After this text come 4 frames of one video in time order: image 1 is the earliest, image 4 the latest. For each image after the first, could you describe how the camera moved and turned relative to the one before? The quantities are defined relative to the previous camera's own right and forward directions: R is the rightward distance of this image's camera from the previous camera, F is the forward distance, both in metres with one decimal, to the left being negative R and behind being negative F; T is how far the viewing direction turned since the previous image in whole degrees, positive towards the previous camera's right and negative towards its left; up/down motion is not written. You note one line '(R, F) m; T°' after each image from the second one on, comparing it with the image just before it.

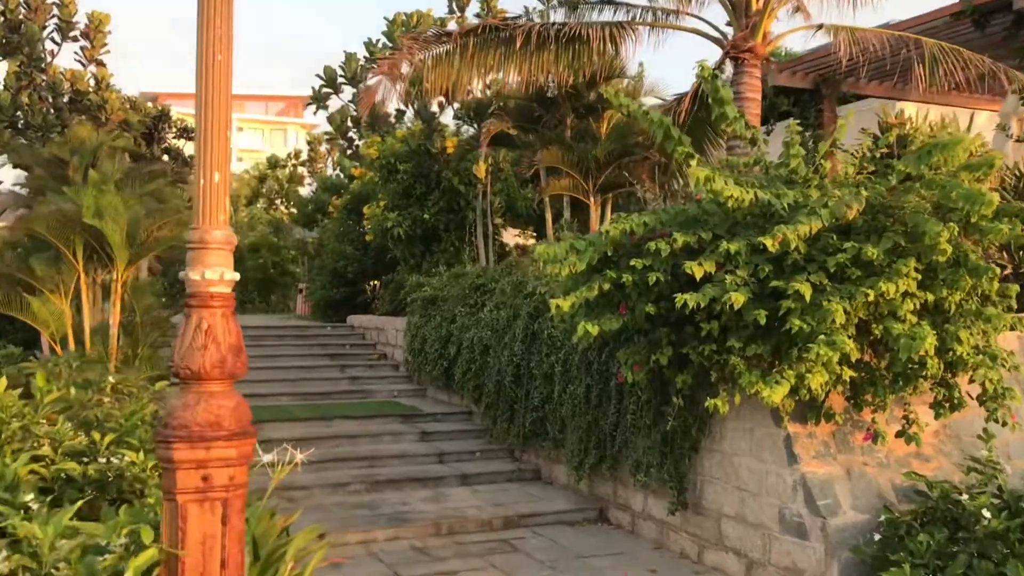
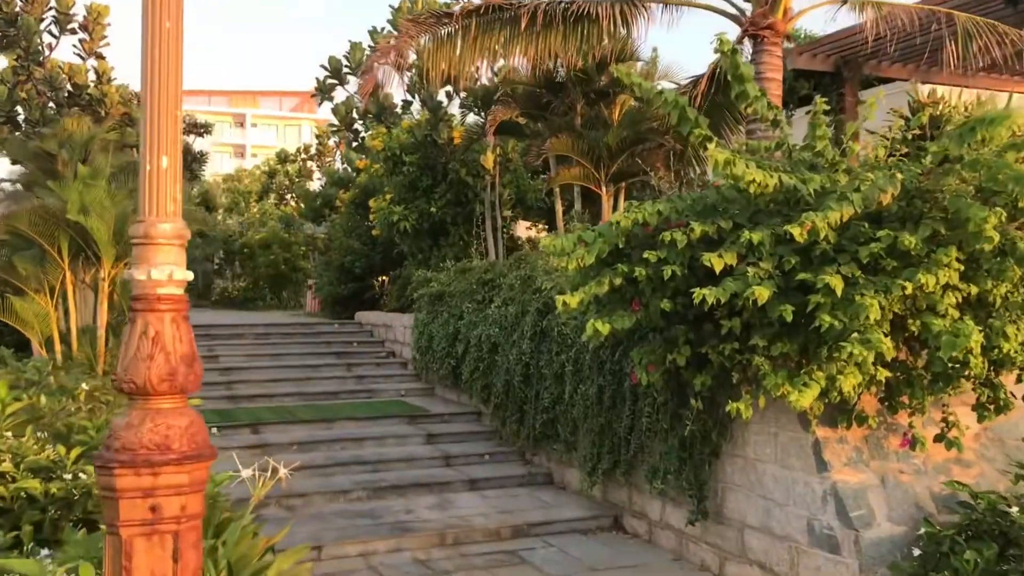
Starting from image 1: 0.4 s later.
(+0.1, +0.3) m; -1°
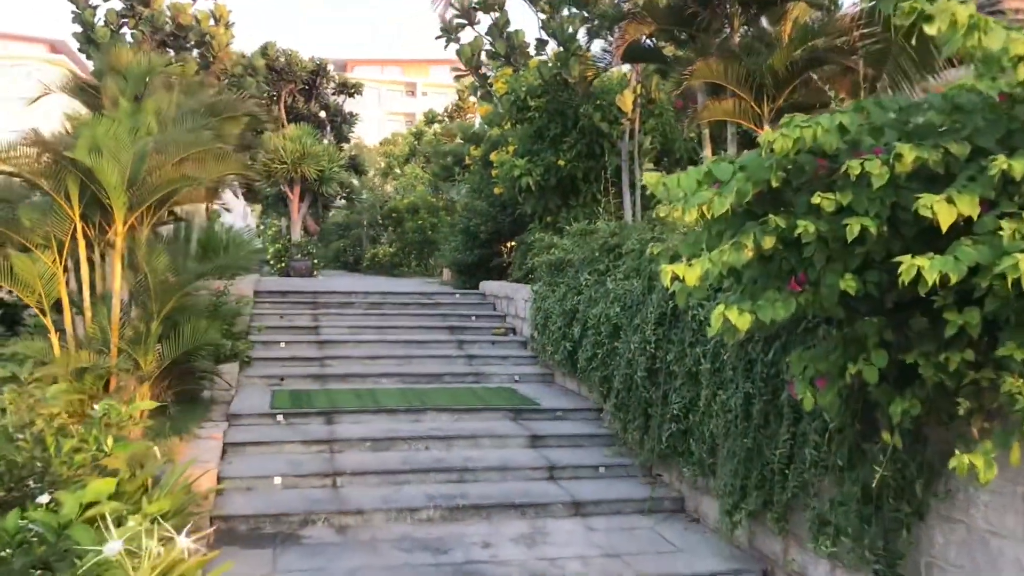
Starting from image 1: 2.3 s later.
(+0.2, +1.6) m; -10°
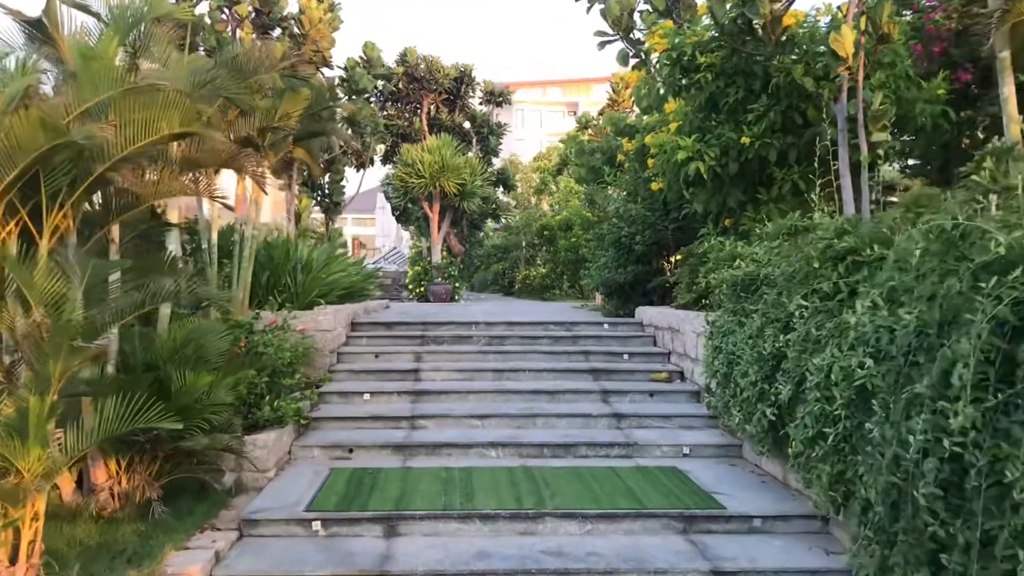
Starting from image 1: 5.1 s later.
(0.0, +2.3) m; -10°
